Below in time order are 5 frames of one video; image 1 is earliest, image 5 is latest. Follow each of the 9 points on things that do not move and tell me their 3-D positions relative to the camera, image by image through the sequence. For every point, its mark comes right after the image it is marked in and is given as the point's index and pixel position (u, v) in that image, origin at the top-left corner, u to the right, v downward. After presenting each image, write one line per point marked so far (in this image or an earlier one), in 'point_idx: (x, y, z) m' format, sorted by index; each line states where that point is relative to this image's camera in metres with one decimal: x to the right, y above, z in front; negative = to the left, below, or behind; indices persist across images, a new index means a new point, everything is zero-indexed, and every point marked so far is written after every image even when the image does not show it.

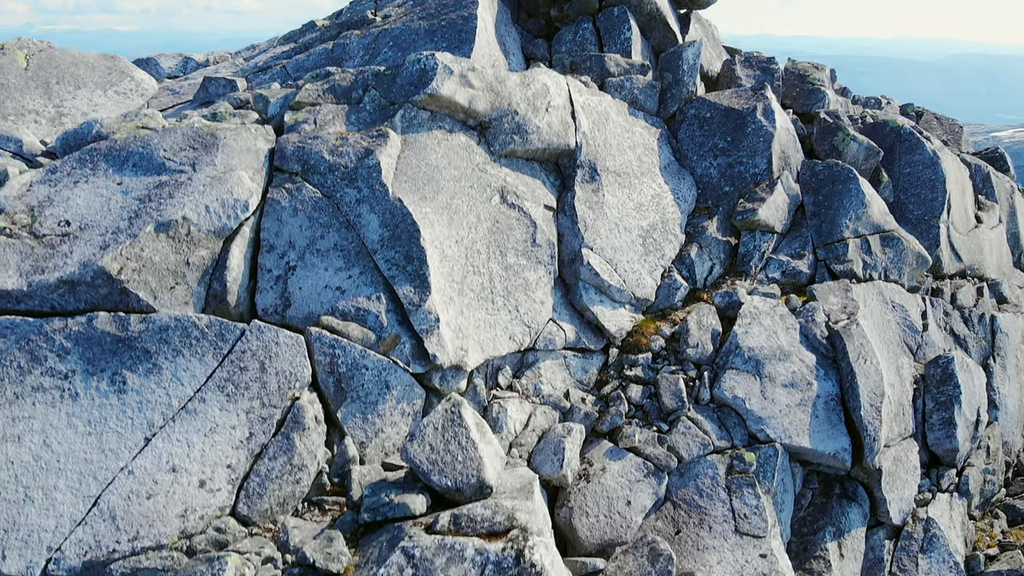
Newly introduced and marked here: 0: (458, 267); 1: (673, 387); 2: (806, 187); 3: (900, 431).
0: (-0.6, +0.3, +9.8) m
1: (+2.0, -1.2, +10.1) m
2: (+4.6, +1.6, +13.0) m
3: (+5.2, -1.9, +11.1) m
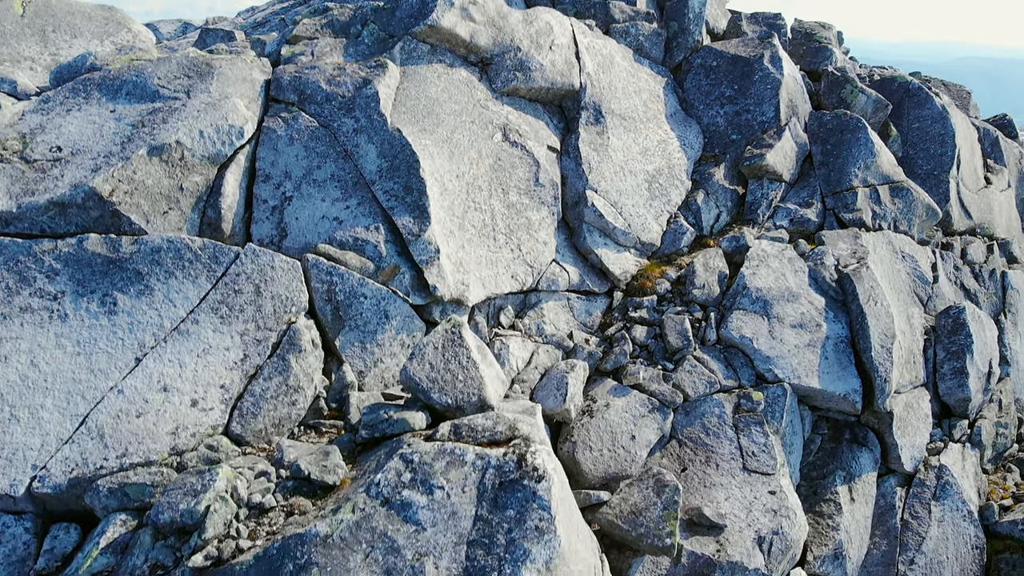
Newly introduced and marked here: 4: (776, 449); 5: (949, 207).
0: (-0.6, +1.0, +9.5) m
1: (+2.0, -0.4, +9.9) m
2: (+4.6, +2.3, +12.8) m
3: (+5.2, -1.2, +10.8) m
4: (+2.8, -1.7, +9.0) m
5: (+7.1, +1.3, +13.3) m
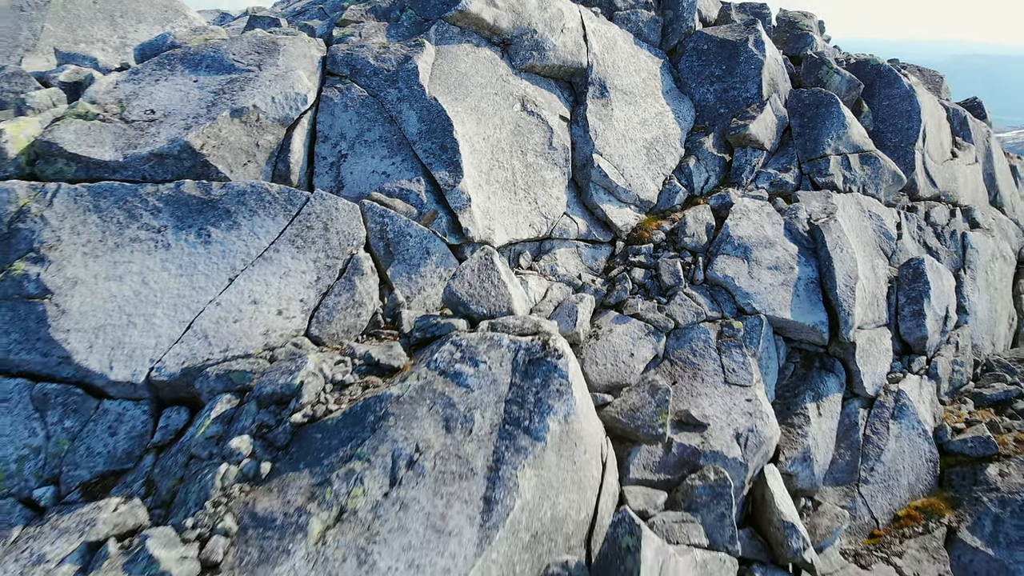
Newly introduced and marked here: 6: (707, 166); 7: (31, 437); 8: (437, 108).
0: (-0.3, +1.7, +11.2) m
1: (+2.2, +0.3, +11.5) m
2: (+4.9, +3.1, +14.5) m
3: (+5.5, -0.4, +12.5) m
4: (+3.1, -1.0, +10.7) m
5: (+7.3, +2.1, +15.0) m
6: (+3.1, +2.0, +13.4) m
7: (-4.9, -1.5, +8.4) m
8: (-1.0, +2.4, +11.0) m
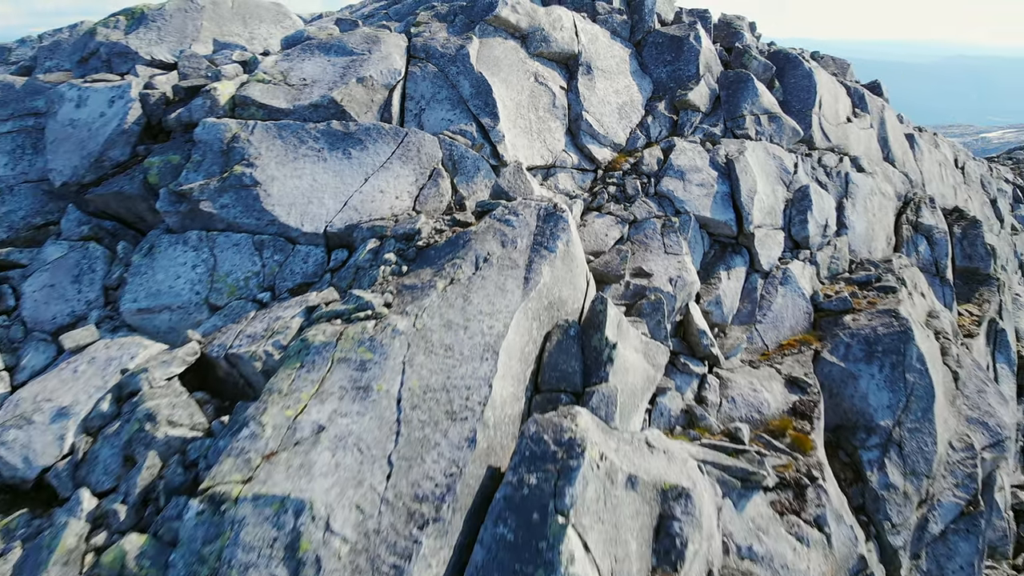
0: (0.0, +3.7, +17.3) m
1: (+2.6, +2.2, +17.6) m
2: (+5.2, +5.0, +20.6) m
3: (+5.8, +1.5, +18.7) m
4: (+3.5, +0.9, +16.8) m
5: (+7.6, +4.0, +21.2) m
6: (+3.5, +3.9, +19.4) m
7: (-4.5, +0.4, +14.4) m
8: (-0.6, +4.3, +17.0) m
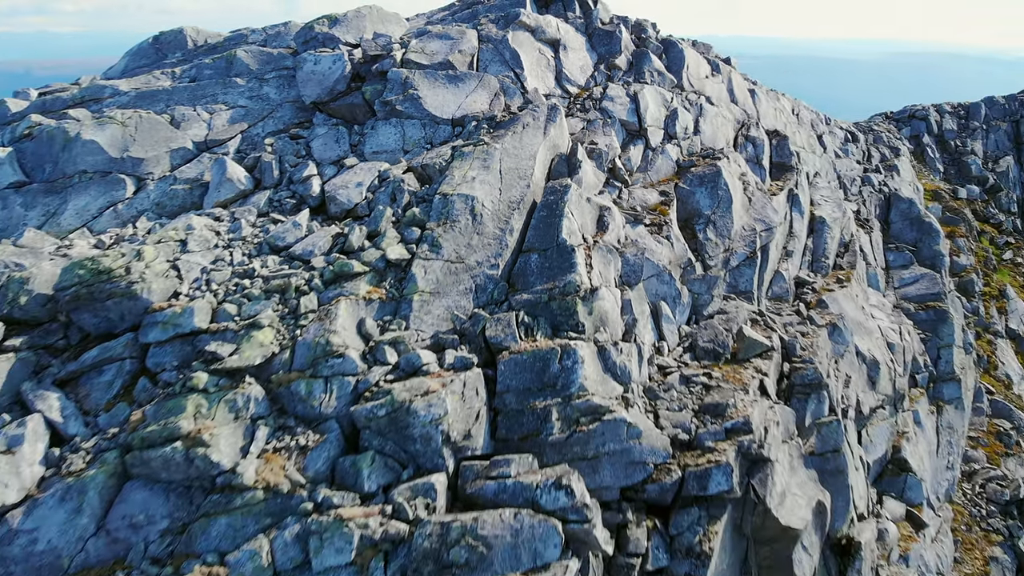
0: (+0.8, +9.5, +35.7) m
1: (+3.4, +8.1, +36.2) m
2: (+5.8, +11.0, +39.3) m
3: (+6.5, +7.4, +37.4) m
4: (+4.3, +6.8, +35.5) m
5: (+8.2, +10.0, +40.0) m
6: (+4.2, +9.8, +38.1) m
7: (-3.5, +6.2, +32.7) m
8: (+0.2, +10.1, +35.4) m
